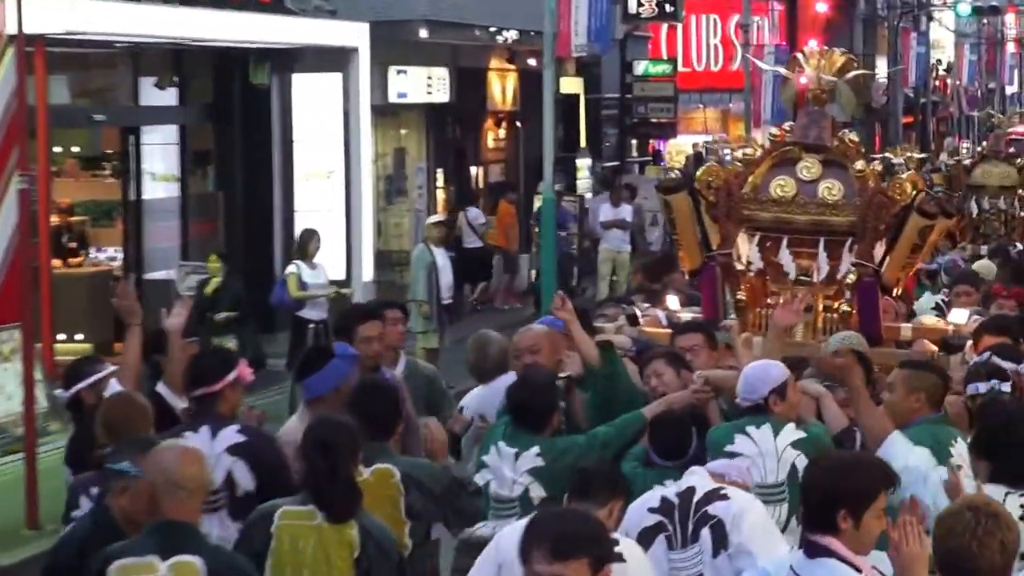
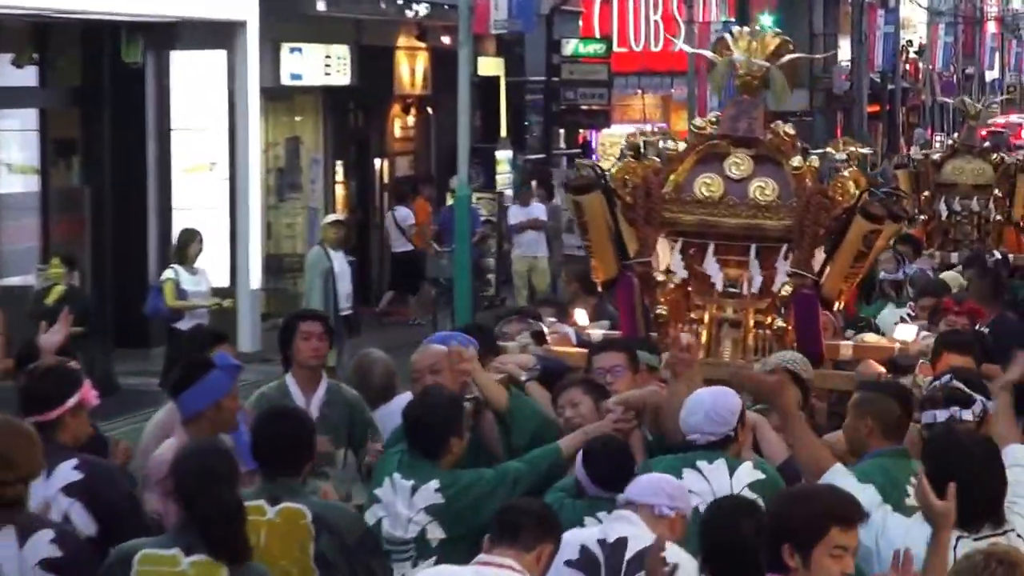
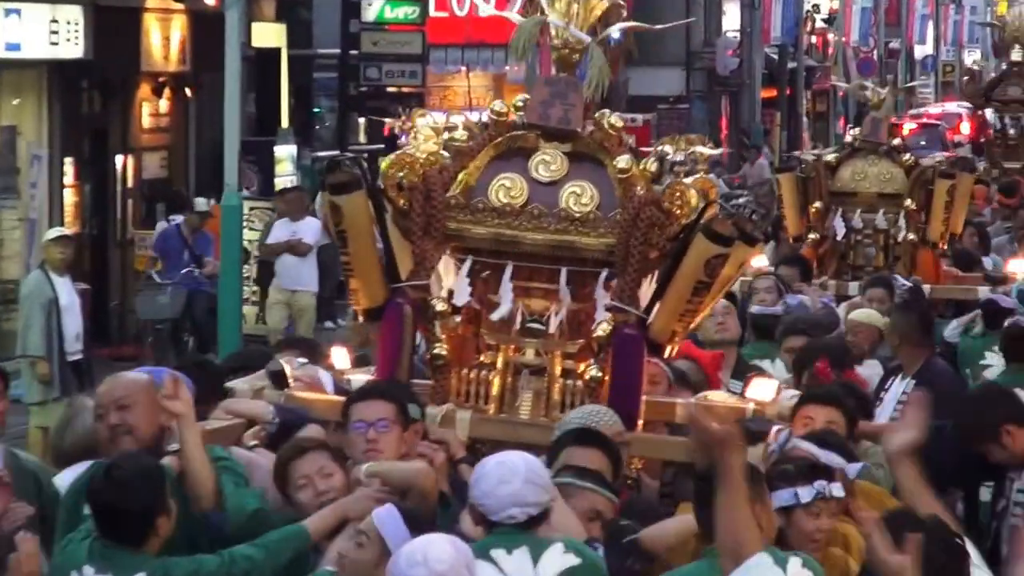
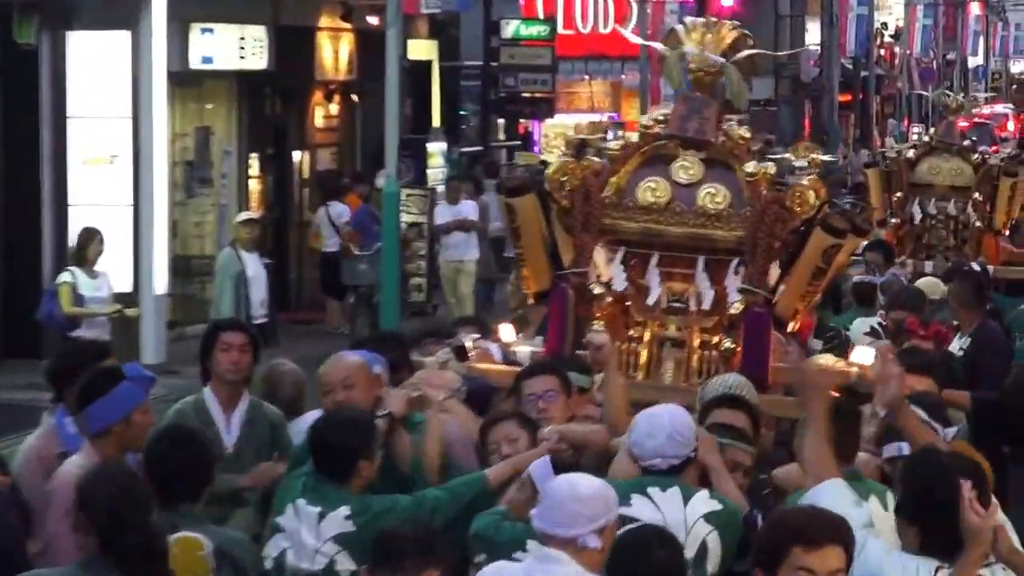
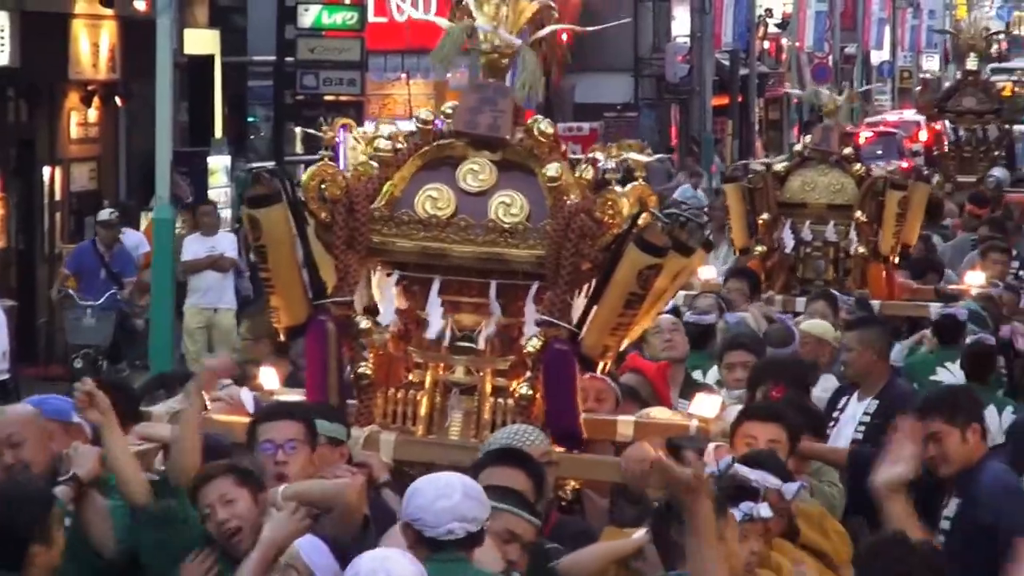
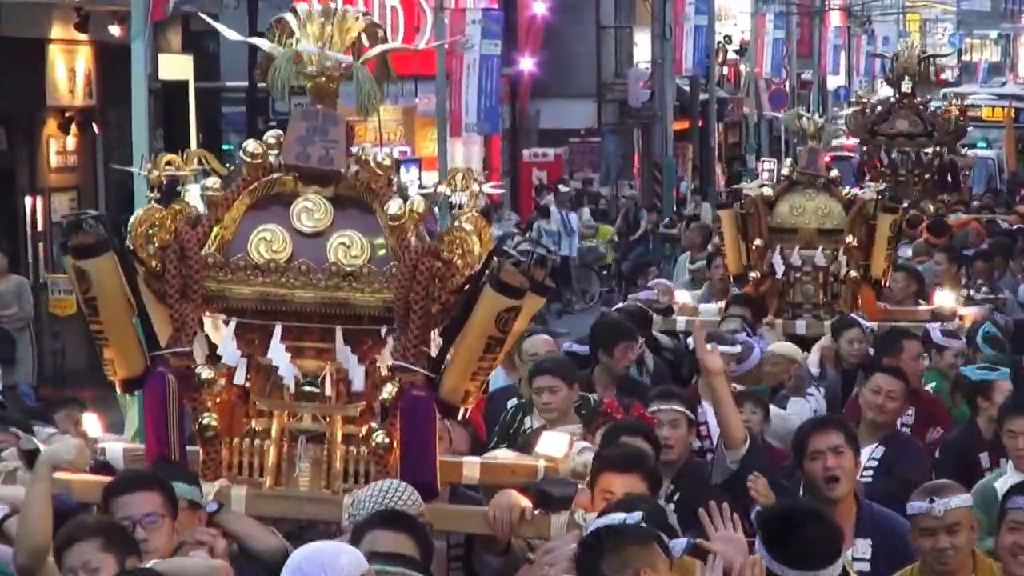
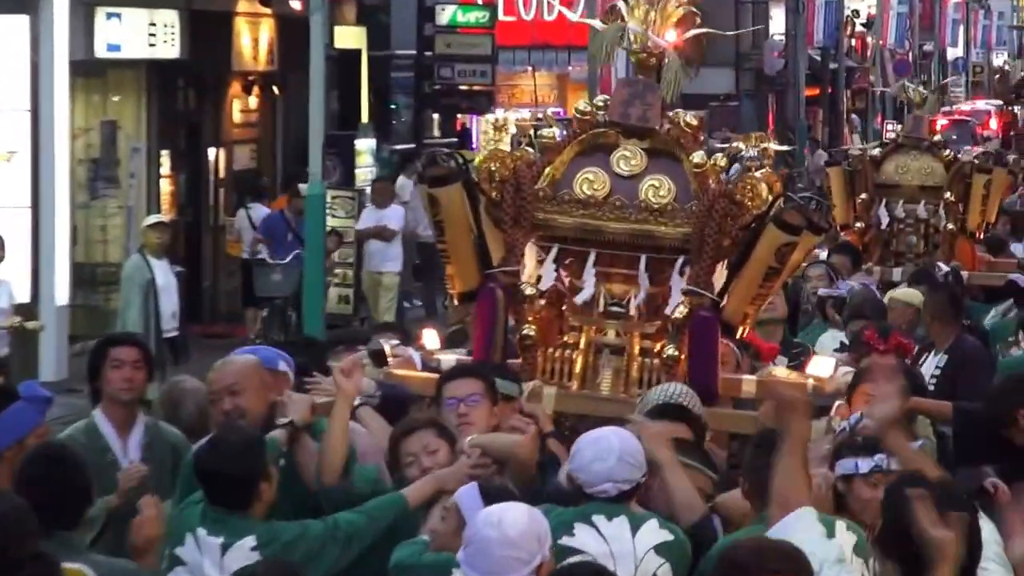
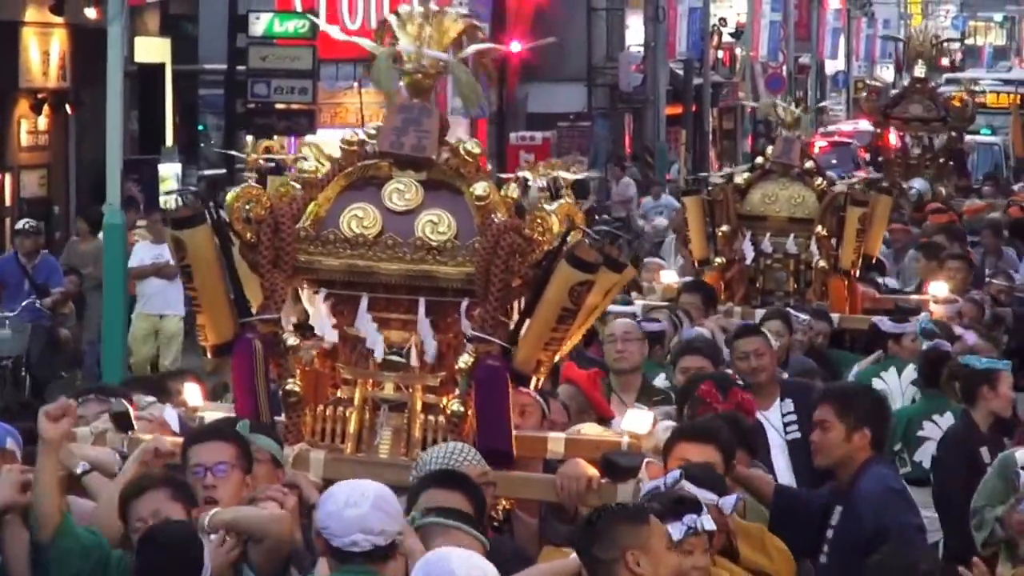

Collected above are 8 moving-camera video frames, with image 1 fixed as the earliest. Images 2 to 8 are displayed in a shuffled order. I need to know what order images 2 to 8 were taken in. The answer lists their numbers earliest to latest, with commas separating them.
2, 4, 7, 3, 5, 8, 6
